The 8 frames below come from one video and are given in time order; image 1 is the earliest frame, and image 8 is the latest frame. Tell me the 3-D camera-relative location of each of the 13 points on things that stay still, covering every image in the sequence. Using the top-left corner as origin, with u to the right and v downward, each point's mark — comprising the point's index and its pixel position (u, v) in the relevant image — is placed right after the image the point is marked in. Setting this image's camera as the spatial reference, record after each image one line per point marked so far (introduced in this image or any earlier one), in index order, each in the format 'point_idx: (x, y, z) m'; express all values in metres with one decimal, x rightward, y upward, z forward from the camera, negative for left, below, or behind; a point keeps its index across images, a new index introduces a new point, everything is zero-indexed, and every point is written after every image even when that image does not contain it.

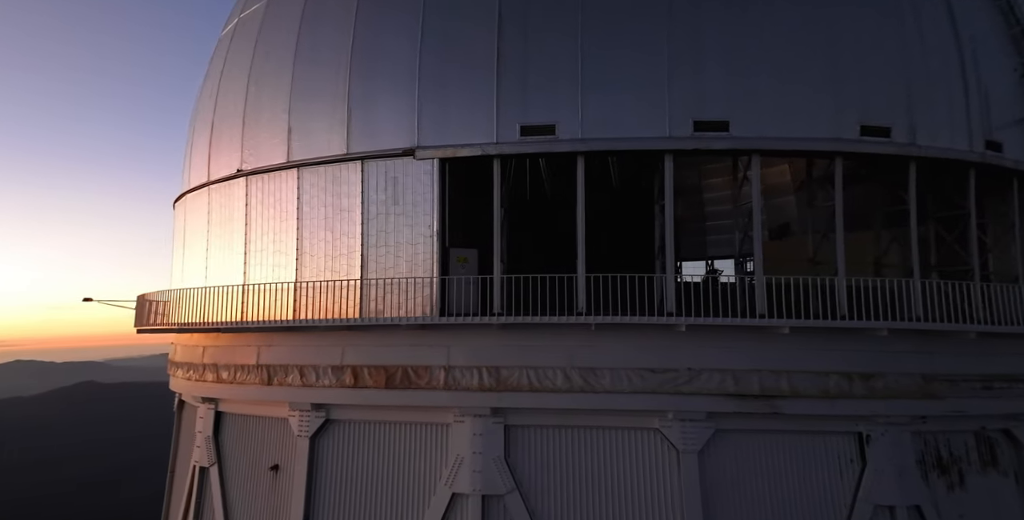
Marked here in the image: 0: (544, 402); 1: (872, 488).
0: (+0.6, -2.5, +11.8) m
1: (+6.4, -4.0, +12.1) m
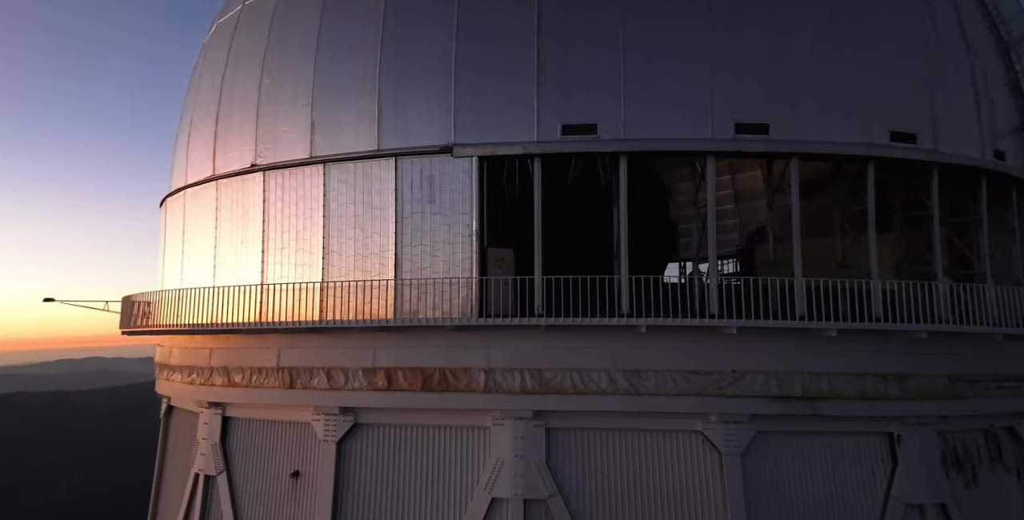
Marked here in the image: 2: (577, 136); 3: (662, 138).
0: (+1.3, -2.5, +11.6) m
1: (+7.0, -4.1, +12.3) m
2: (+1.2, +2.2, +12.3) m
3: (+2.7, +2.2, +12.2) m
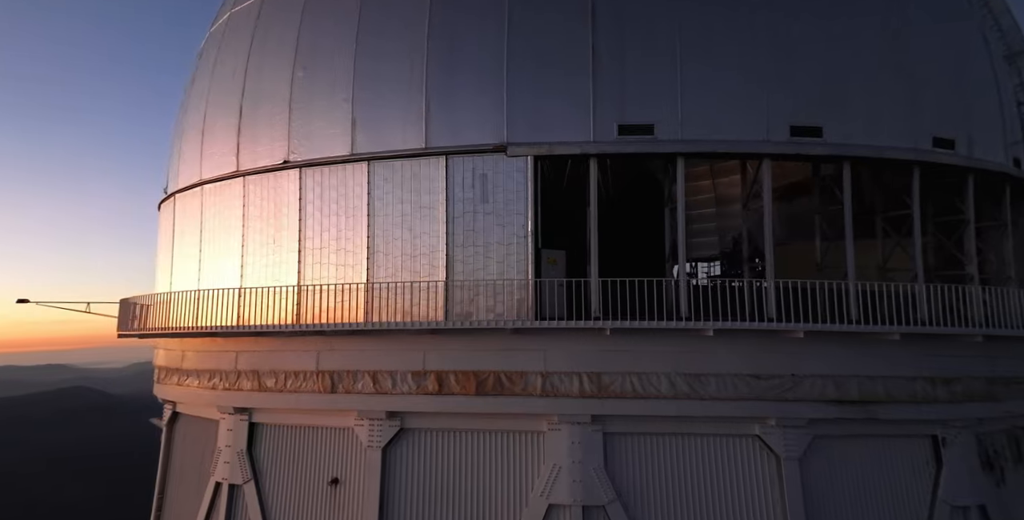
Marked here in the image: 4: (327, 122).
0: (+2.3, -2.5, +11.5) m
1: (+8.0, -4.2, +12.4) m
2: (+2.2, +2.1, +12.1) m
3: (+3.7, +2.1, +12.2) m
4: (-3.6, +2.7, +13.5) m
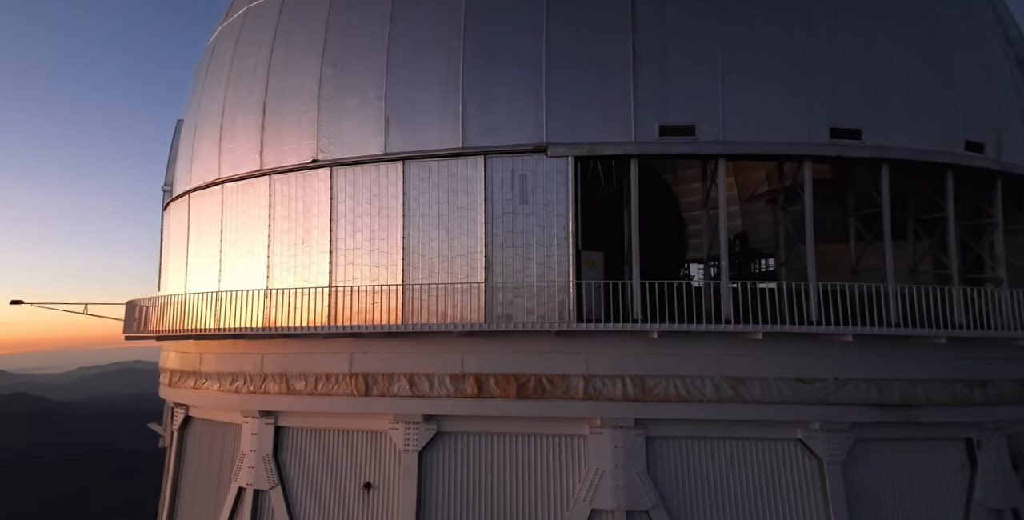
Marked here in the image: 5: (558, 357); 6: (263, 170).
0: (+3.0, -2.5, +11.4) m
1: (+8.6, -4.2, +12.5) m
2: (+2.9, +2.1, +12.0) m
3: (+4.4, +2.1, +12.1) m
4: (-3.0, +2.7, +13.2) m
5: (+0.8, -1.7, +11.7) m
6: (-5.3, +1.9, +14.4) m
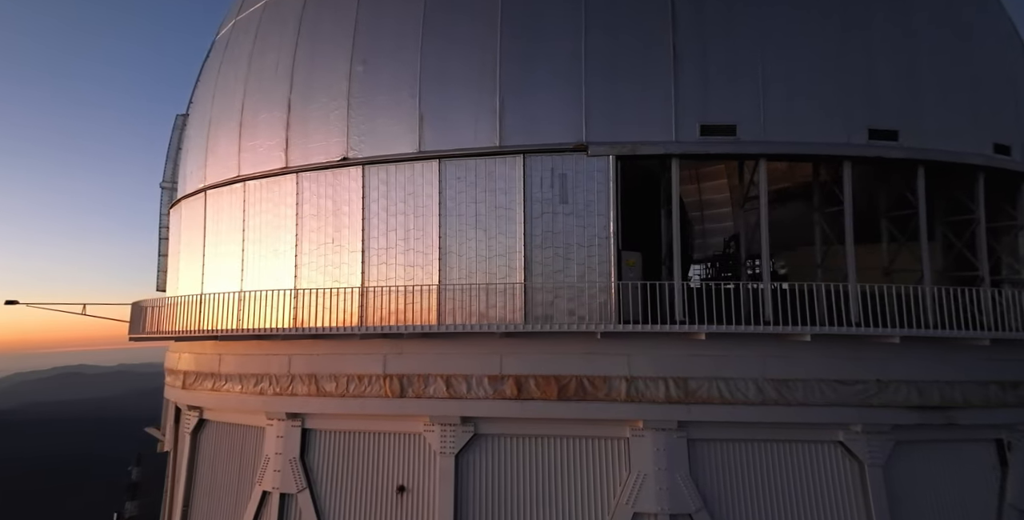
0: (+3.7, -2.6, +11.3) m
1: (+9.3, -4.3, +12.5) m
2: (+3.6, +2.1, +11.9) m
3: (+5.1, +2.0, +12.1) m
4: (-2.3, +2.7, +13.0) m
5: (+1.5, -1.7, +11.5) m
6: (-4.6, +1.9, +14.1) m
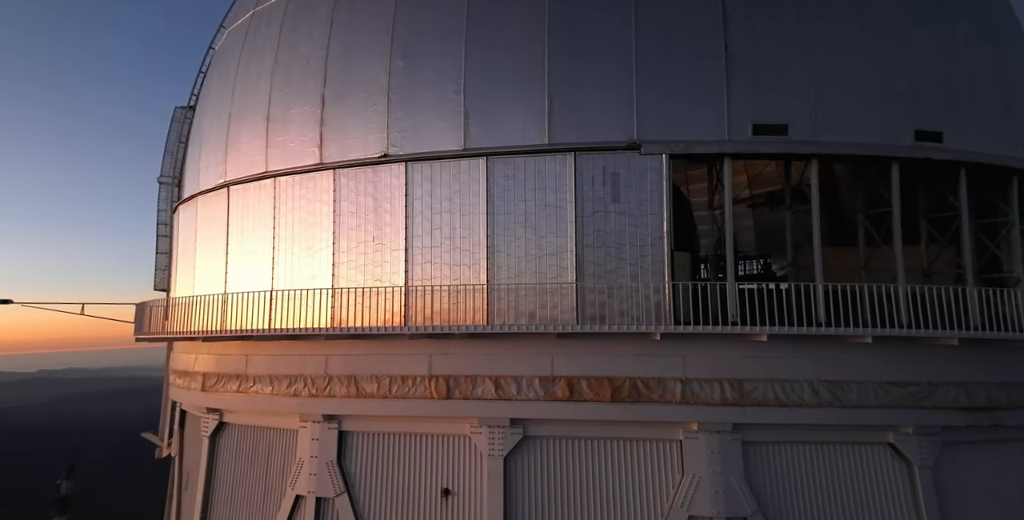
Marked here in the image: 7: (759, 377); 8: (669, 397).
0: (+4.6, -2.6, +11.2) m
1: (+10.1, -4.3, +12.6) m
2: (+4.5, +2.1, +11.9) m
3: (+5.9, +2.0, +12.0) m
4: (-1.4, +2.7, +12.8) m
5: (+2.3, -1.7, +11.4) m
6: (-3.8, +1.9, +13.8) m
7: (+4.1, -1.9, +11.3) m
8: (+2.6, -2.2, +11.3) m
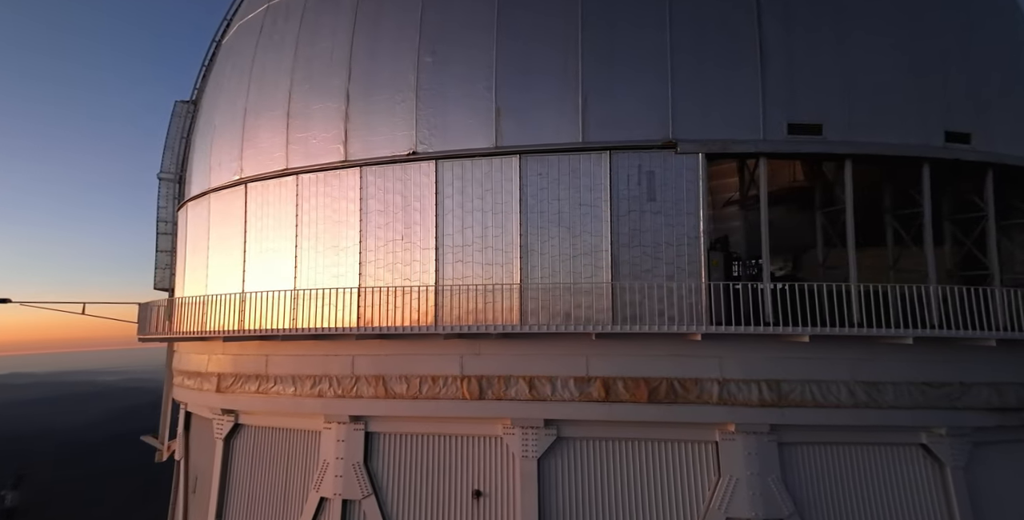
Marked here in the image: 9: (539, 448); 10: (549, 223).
0: (+5.1, -2.6, +11.1) m
1: (+10.7, -4.3, +12.6) m
2: (+5.1, +2.1, +11.8) m
3: (+6.5, +2.0, +12.0) m
4: (-0.9, +2.7, +12.6) m
5: (+2.9, -1.7, +11.3) m
6: (-3.2, +2.0, +13.6) m
7: (+4.7, -1.9, +11.2) m
8: (+3.2, -2.2, +11.2) m
9: (+0.5, -3.2, +11.5) m
10: (+0.6, +0.7, +11.8) m
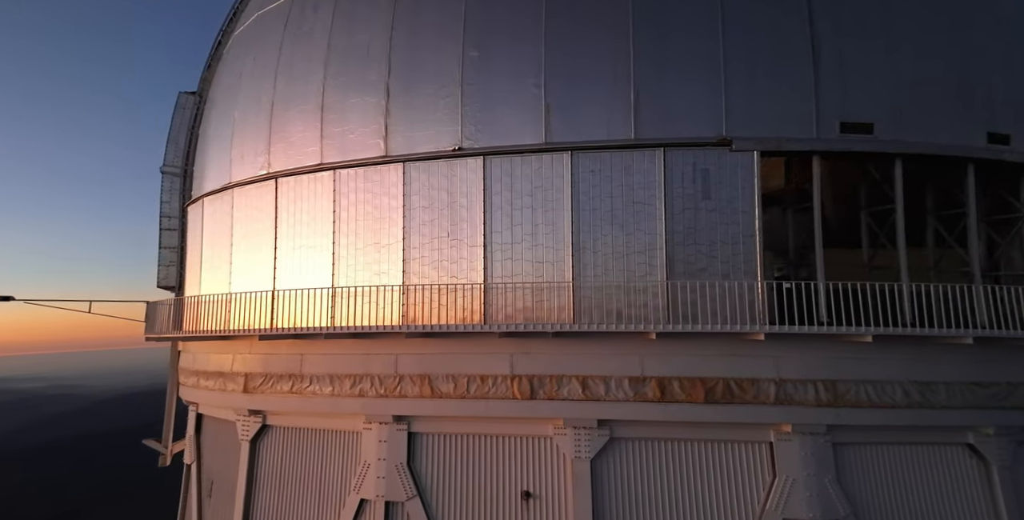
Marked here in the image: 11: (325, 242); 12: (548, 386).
0: (+6.0, -2.6, +11.1) m
1: (+11.5, -4.4, +12.7) m
2: (+6.0, +2.1, +11.8) m
3: (+7.4, +2.0, +12.0) m
4: (0.0, +2.8, +12.5) m
5: (+3.8, -1.6, +11.2) m
6: (-2.4, +2.0, +13.4) m
7: (+5.6, -1.9, +11.2) m
8: (+4.0, -2.2, +11.1) m
9: (+1.4, -3.1, +11.4) m
10: (+1.5, +0.7, +11.7) m
11: (-3.9, +0.4, +14.3) m
12: (+0.6, -2.2, +11.6) m
